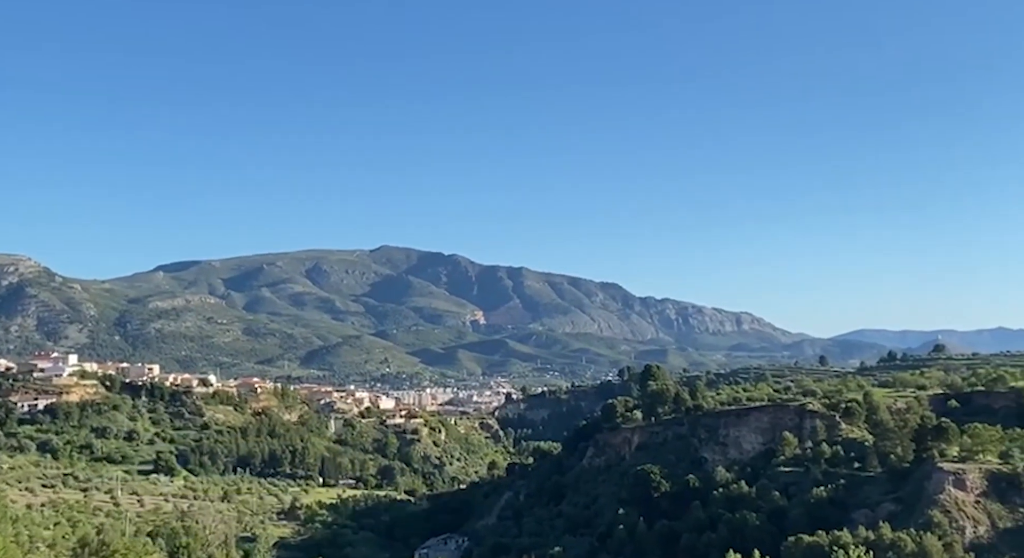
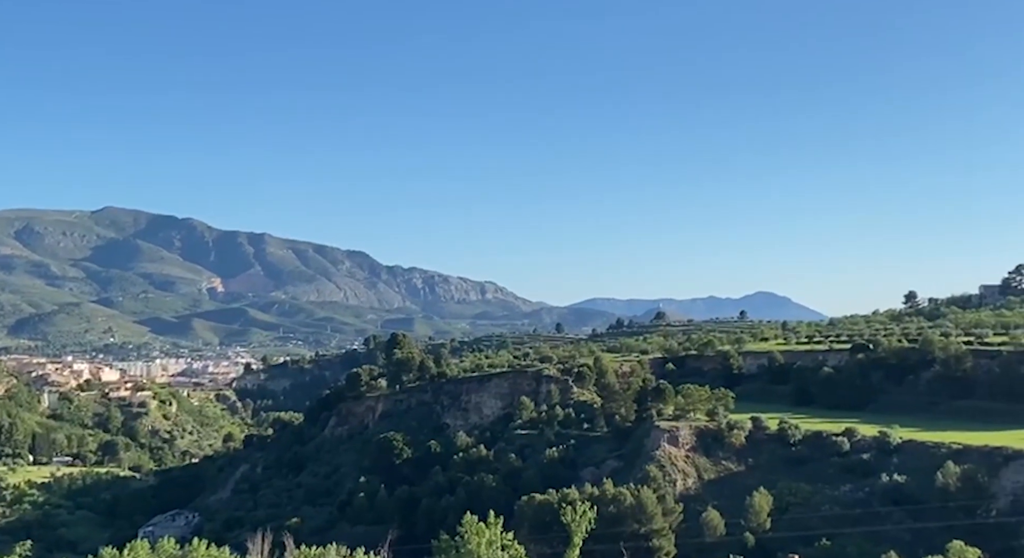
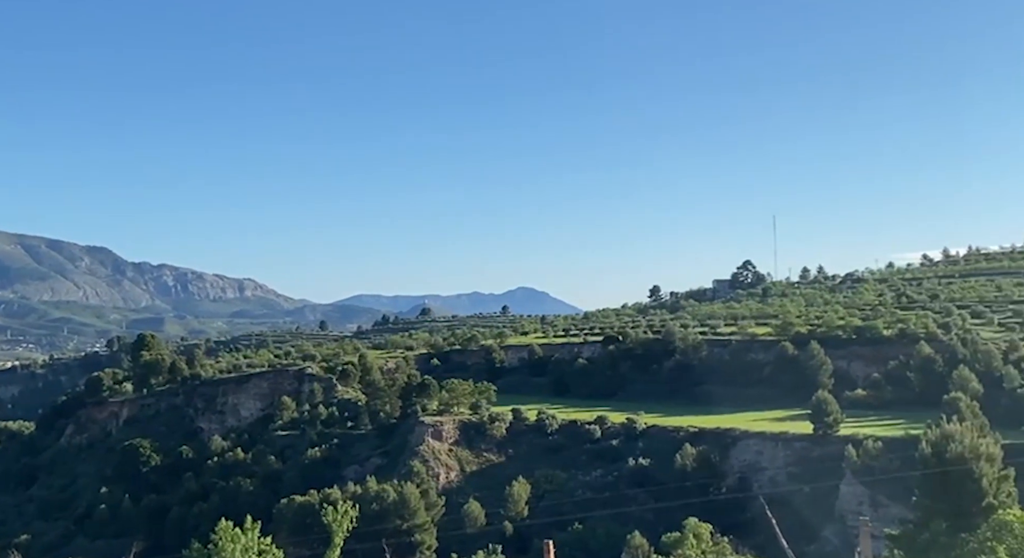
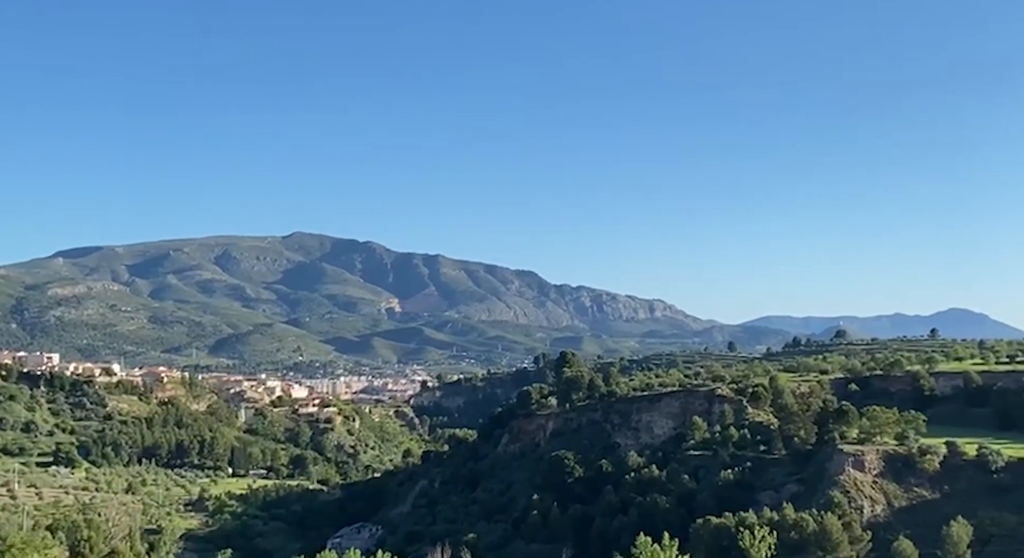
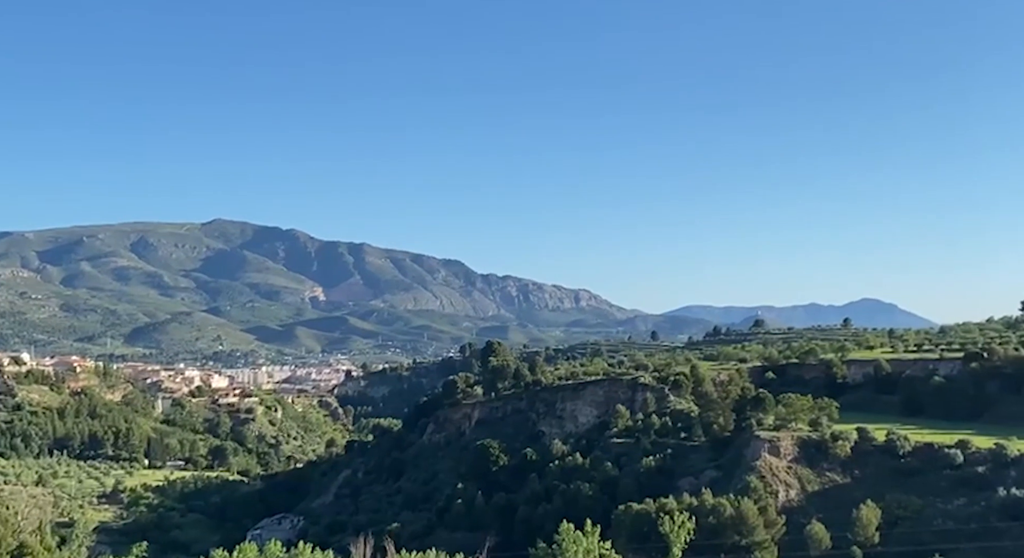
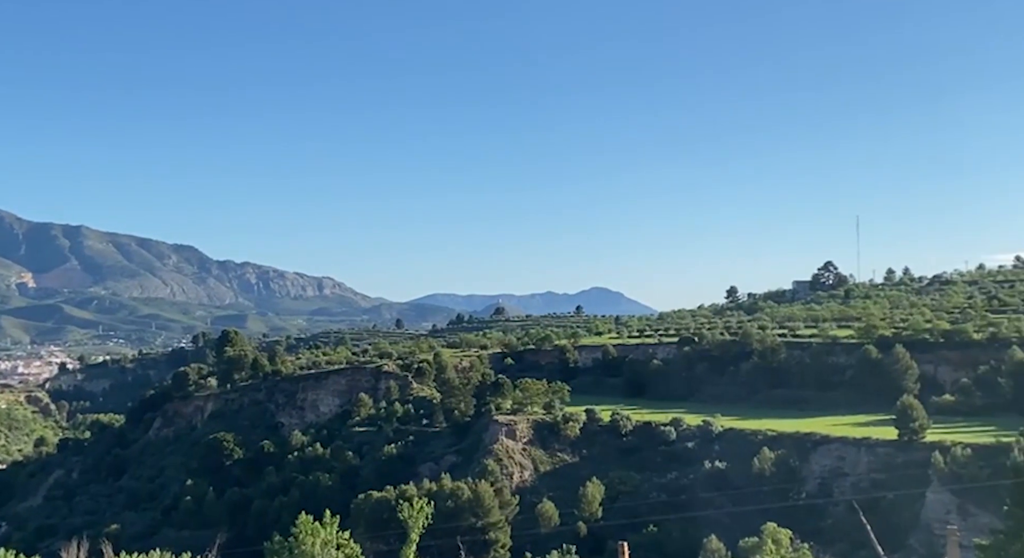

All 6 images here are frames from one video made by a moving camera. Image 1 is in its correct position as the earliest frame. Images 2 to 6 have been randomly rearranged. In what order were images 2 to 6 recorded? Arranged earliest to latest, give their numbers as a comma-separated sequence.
4, 5, 2, 6, 3
